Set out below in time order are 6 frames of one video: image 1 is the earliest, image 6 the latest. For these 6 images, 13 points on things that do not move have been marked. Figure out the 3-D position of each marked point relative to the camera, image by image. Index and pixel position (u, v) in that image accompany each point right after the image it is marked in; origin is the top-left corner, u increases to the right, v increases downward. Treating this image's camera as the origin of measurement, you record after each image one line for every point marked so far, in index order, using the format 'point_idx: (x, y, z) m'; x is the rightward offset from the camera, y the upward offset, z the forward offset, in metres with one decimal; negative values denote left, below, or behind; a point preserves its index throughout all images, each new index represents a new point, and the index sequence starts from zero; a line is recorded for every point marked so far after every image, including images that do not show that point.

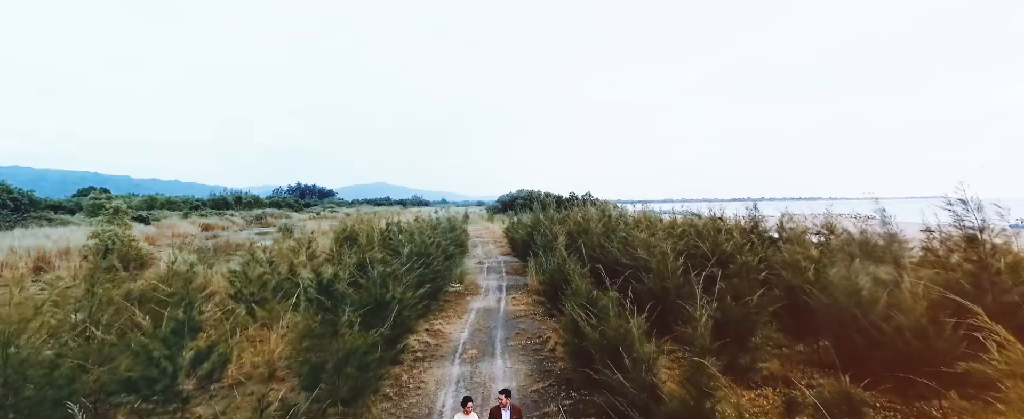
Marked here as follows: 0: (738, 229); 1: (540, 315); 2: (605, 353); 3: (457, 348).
0: (+6.2, -0.5, +11.7) m
1: (+0.6, -2.4, +9.8) m
2: (+1.1, -1.6, +4.9) m
3: (-1.0, -2.4, +7.6) m
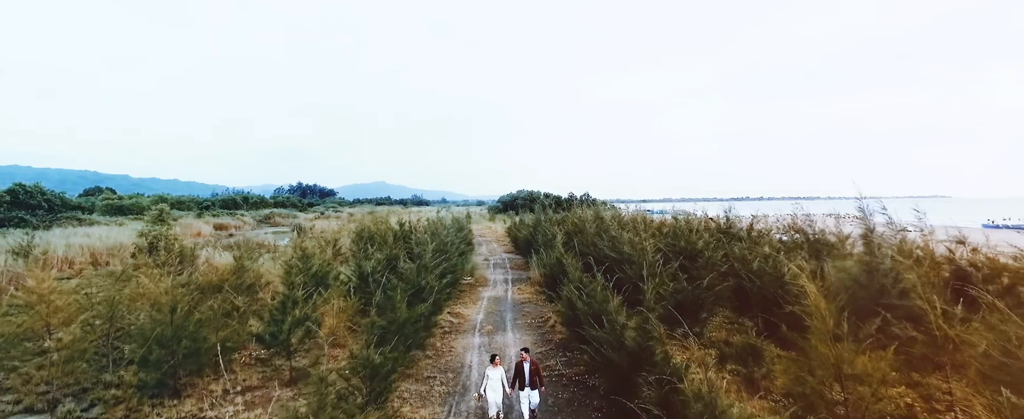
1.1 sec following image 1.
0: (+6.3, -0.6, +13.6) m
1: (+0.8, -2.5, +11.7) m
2: (+1.2, -1.7, +6.8) m
3: (-0.8, -2.5, +9.4) m
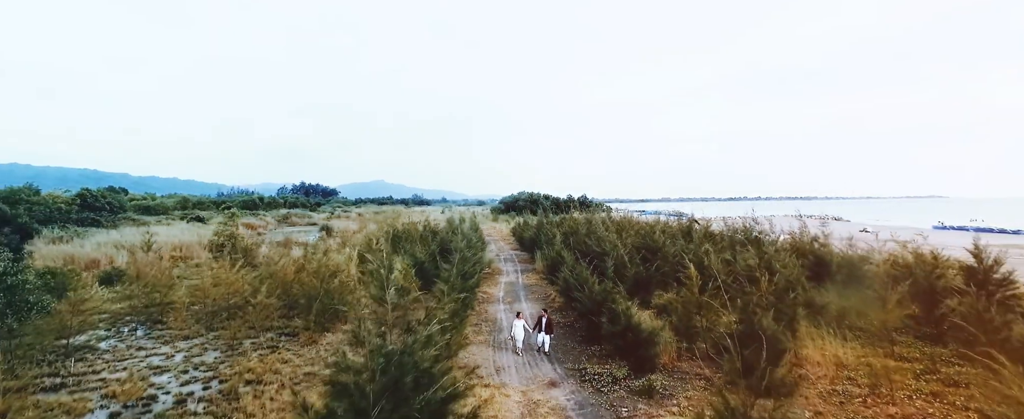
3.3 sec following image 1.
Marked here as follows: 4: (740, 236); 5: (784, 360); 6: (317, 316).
0: (+6.7, -0.9, +17.6) m
1: (+1.2, -2.7, +15.7) m
2: (+1.6, -1.9, +10.8) m
3: (-0.4, -2.7, +13.5) m
4: (+7.9, -0.9, +15.1) m
5: (+3.9, -2.2, +6.3) m
6: (-4.7, -2.5, +10.6) m
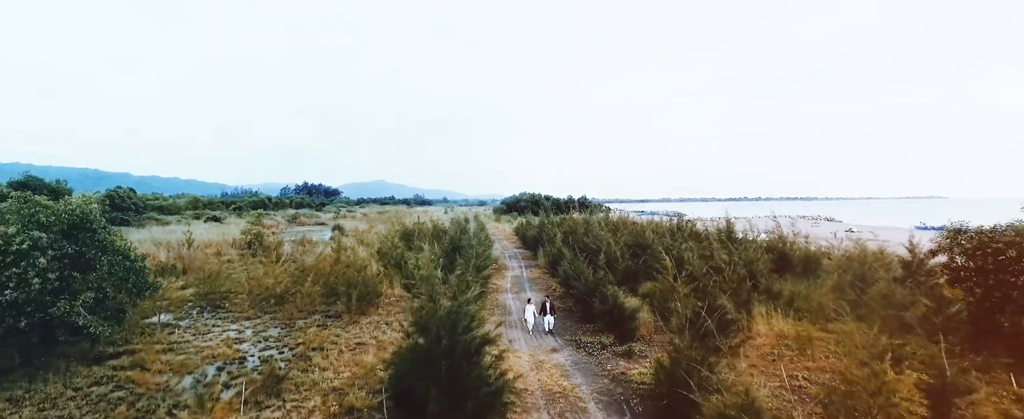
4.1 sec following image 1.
0: (+6.9, -0.9, +19.6) m
1: (+1.4, -2.8, +17.6) m
2: (+1.8, -2.0, +12.8) m
3: (-0.2, -2.8, +15.4) m
4: (+8.2, -1.0, +17.0) m
5: (+4.1, -2.3, +8.2) m
6: (-4.5, -2.6, +12.6) m
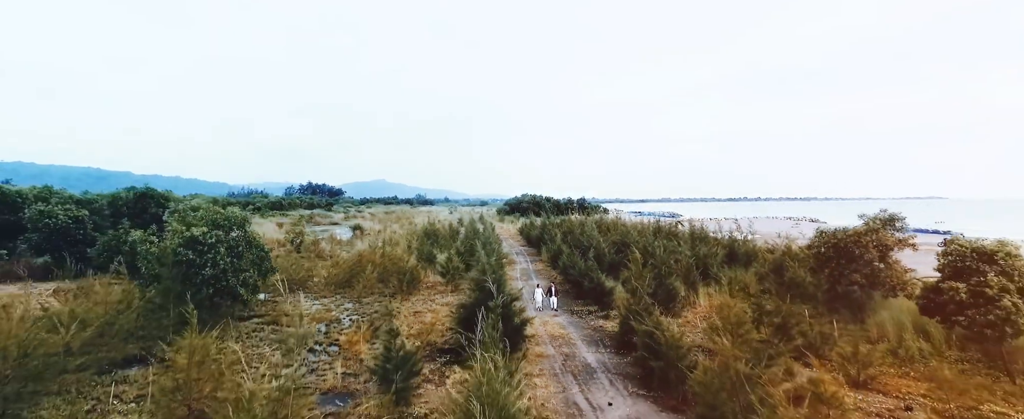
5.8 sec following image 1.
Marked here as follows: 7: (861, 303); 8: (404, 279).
0: (+7.3, -1.1, +23.5) m
1: (+1.8, -3.0, +21.5) m
2: (+2.3, -2.2, +16.6) m
3: (+0.2, -3.0, +19.3) m
4: (+8.6, -1.2, +20.9) m
5: (+4.5, -2.5, +12.1) m
6: (-4.1, -2.8, +16.5) m
7: (+8.5, -2.3, +10.5) m
8: (-4.1, -2.6, +16.6) m
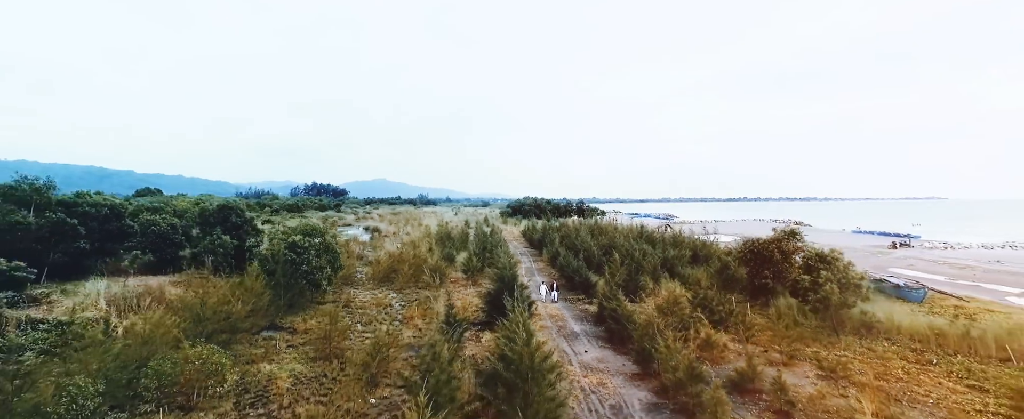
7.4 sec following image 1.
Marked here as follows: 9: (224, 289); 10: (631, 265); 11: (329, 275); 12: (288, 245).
0: (+7.7, -1.6, +27.7) m
1: (+2.1, -3.5, +25.8) m
2: (+2.6, -2.7, +20.9) m
3: (+0.6, -3.5, +23.6) m
4: (+8.9, -1.7, +25.2) m
5: (+4.9, -3.0, +16.4) m
6: (-3.8, -3.3, +20.7) m
7: (+8.8, -2.8, +14.8) m
8: (-3.8, -3.1, +20.9) m
9: (-8.8, -2.4, +13.2) m
10: (+5.0, -2.4, +18.2) m
11: (-6.9, -2.5, +16.5) m
12: (-7.8, -1.2, +15.0) m
